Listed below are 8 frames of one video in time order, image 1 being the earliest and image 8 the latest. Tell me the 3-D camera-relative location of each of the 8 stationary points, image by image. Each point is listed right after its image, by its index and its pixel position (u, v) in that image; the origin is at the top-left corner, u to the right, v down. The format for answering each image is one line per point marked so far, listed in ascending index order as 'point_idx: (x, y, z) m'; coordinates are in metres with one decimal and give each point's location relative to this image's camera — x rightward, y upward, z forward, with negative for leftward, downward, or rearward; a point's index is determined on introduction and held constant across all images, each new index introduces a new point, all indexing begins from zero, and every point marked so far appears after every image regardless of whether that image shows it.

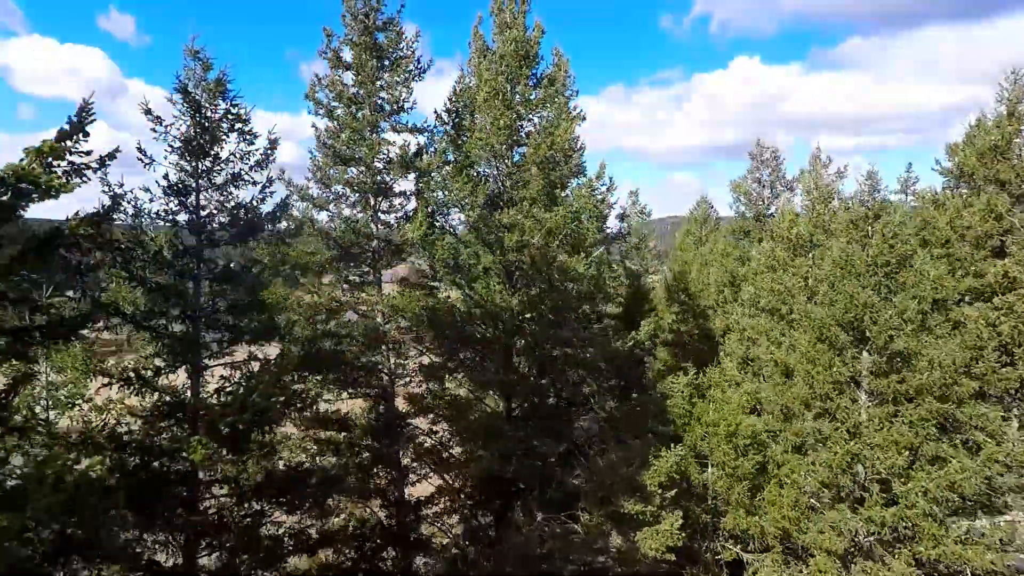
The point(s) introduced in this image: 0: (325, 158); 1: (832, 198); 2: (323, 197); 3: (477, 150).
0: (-4.1, +2.8, +12.4) m
1: (+8.5, +2.3, +15.1) m
2: (-4.1, +2.0, +12.4) m
3: (-0.8, +3.0, +12.6) m
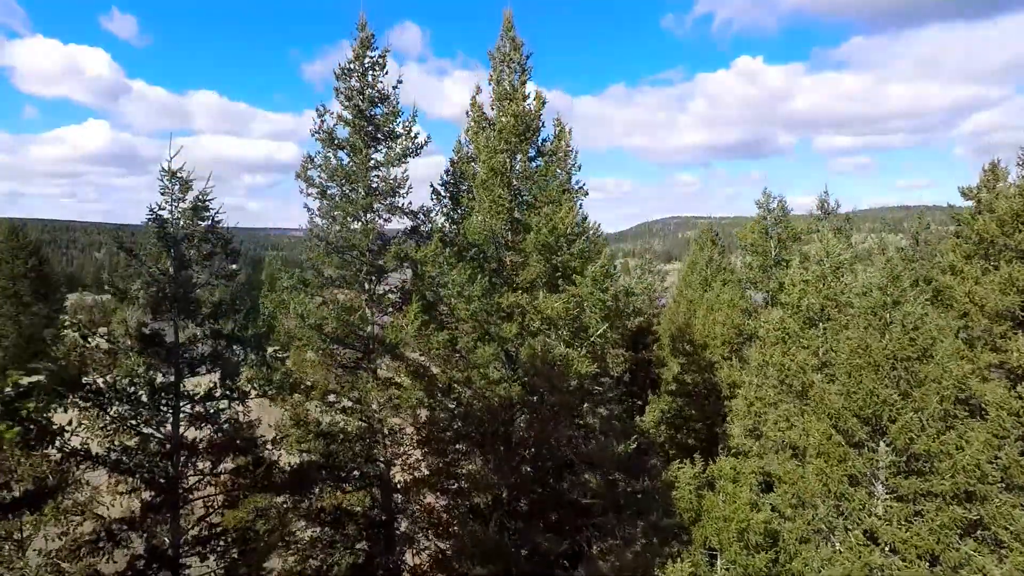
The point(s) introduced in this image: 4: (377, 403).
0: (-4.1, +1.0, +11.9) m
1: (+8.5, +0.5, +14.6) m
2: (-4.1, +0.1, +11.8) m
3: (-0.8, +1.1, +12.1) m
4: (-2.8, -2.4, +11.7) m
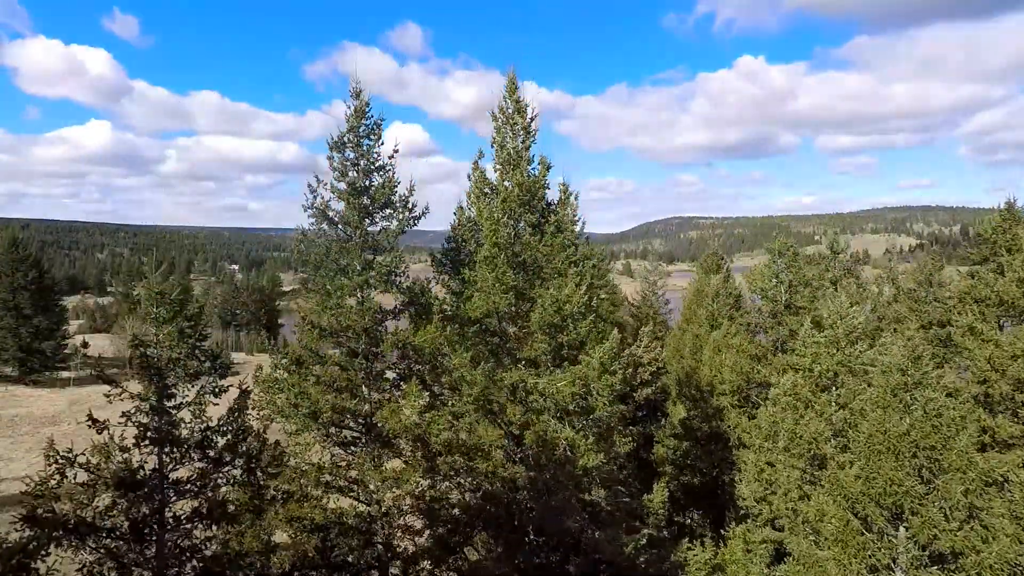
0: (-4.0, -0.6, +11.4) m
1: (+8.6, -1.0, +14.1) m
2: (-4.1, -1.5, +11.4) m
3: (-0.7, -0.5, +11.6) m
4: (-2.7, -3.9, +11.2) m
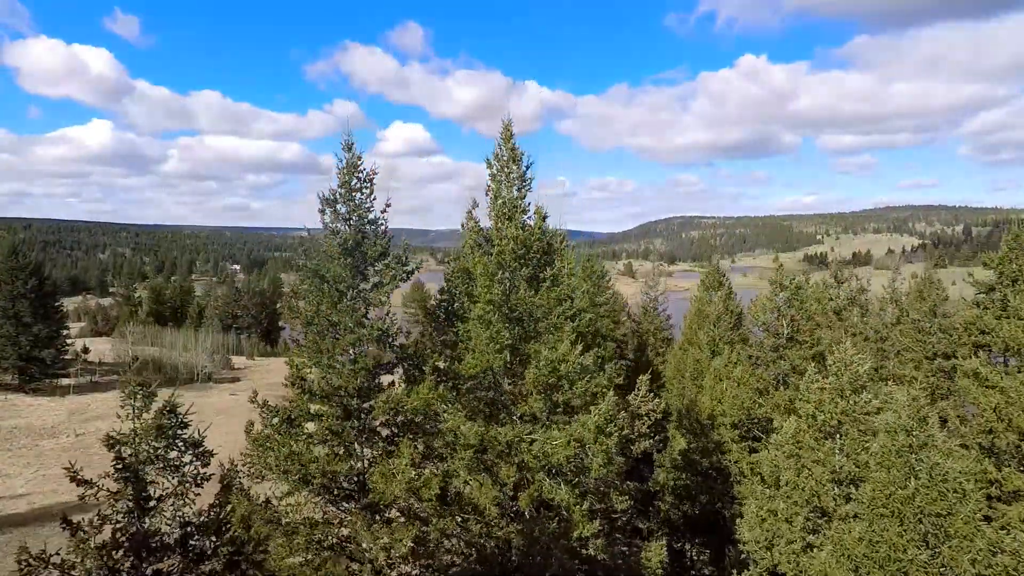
0: (-4.1, -1.7, +11.2) m
1: (+8.5, -2.2, +13.8) m
2: (-4.2, -2.6, +11.1) m
3: (-0.8, -1.6, +11.4) m
4: (-2.8, -5.1, +10.9) m
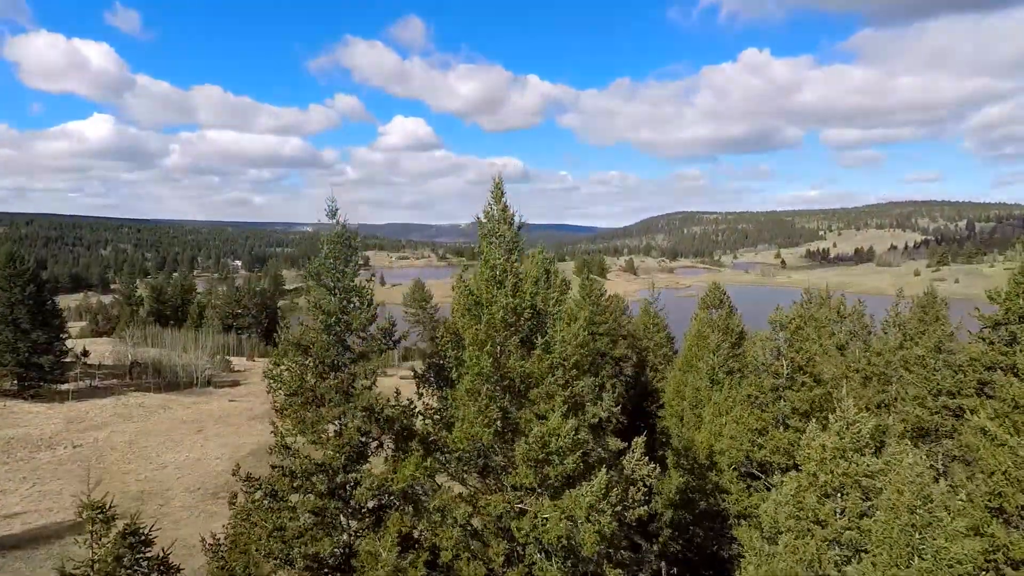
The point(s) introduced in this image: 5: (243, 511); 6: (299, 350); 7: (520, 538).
0: (-4.3, -3.1, +10.8) m
1: (+8.3, -3.5, +13.4) m
2: (-4.4, -3.9, +10.7) m
3: (-1.0, -2.9, +11.0) m
4: (-3.0, -6.4, +10.6) m
5: (-5.1, -4.3, +10.8) m
6: (-4.1, -1.2, +10.8) m
7: (+0.1, -4.8, +11.0) m
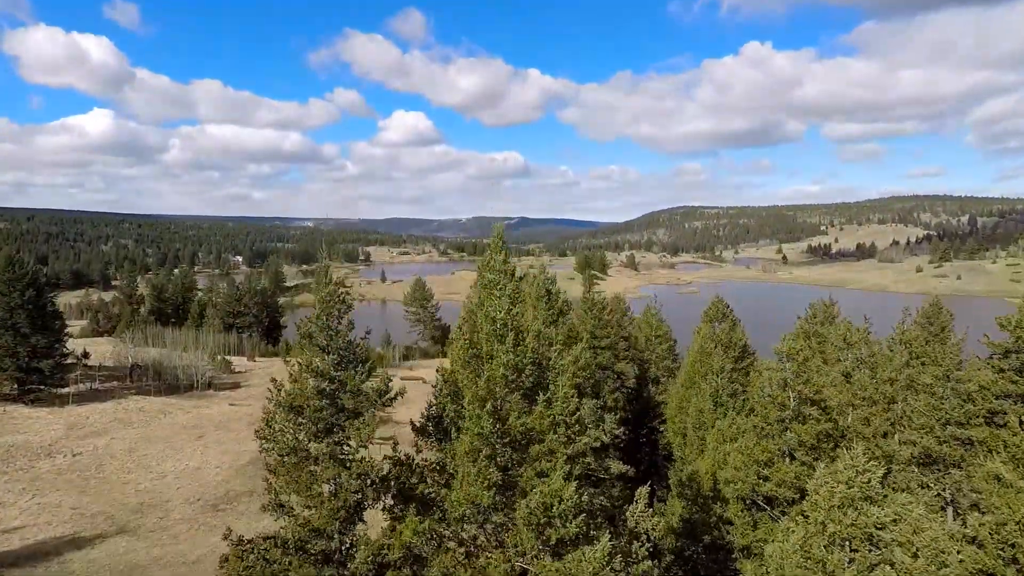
0: (-4.3, -4.1, +10.5) m
1: (+8.3, -4.5, +13.0) m
2: (-4.4, -5.0, +10.4) m
3: (-1.0, -3.9, +10.7) m
4: (-3.0, -7.4, +10.3) m
5: (-5.1, -5.3, +10.5) m
6: (-4.1, -2.2, +10.5) m
7: (+0.1, -5.8, +10.7) m
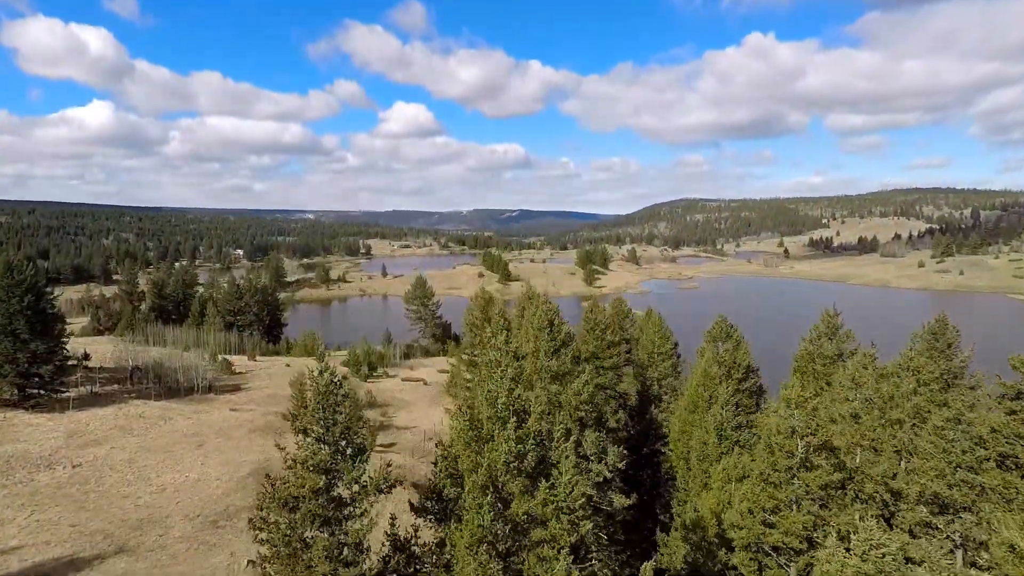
0: (-4.3, -5.6, +10.1) m
1: (+8.4, -5.9, +12.6) m
2: (-4.3, -6.5, +10.1) m
3: (-1.0, -5.4, +10.3) m
4: (-3.0, -9.0, +10.0) m
5: (-5.1, -6.8, +10.1) m
6: (-4.0, -3.7, +10.1) m
7: (+0.2, -7.3, +10.4) m
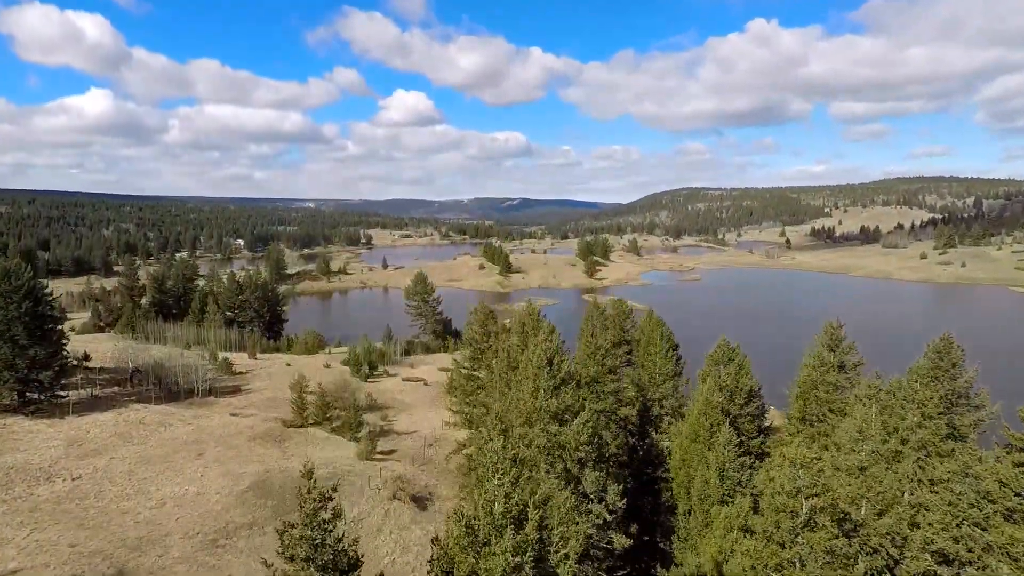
0: (-4.4, -7.5, +9.8) m
1: (+8.3, -7.8, +12.3) m
2: (-4.4, -8.4, +9.8) m
3: (-1.0, -7.3, +9.9) m
4: (-3.1, -10.8, +9.7) m
5: (-5.2, -8.7, +9.8) m
6: (-4.1, -5.6, +9.7) m
7: (+0.1, -9.2, +10.1) m
